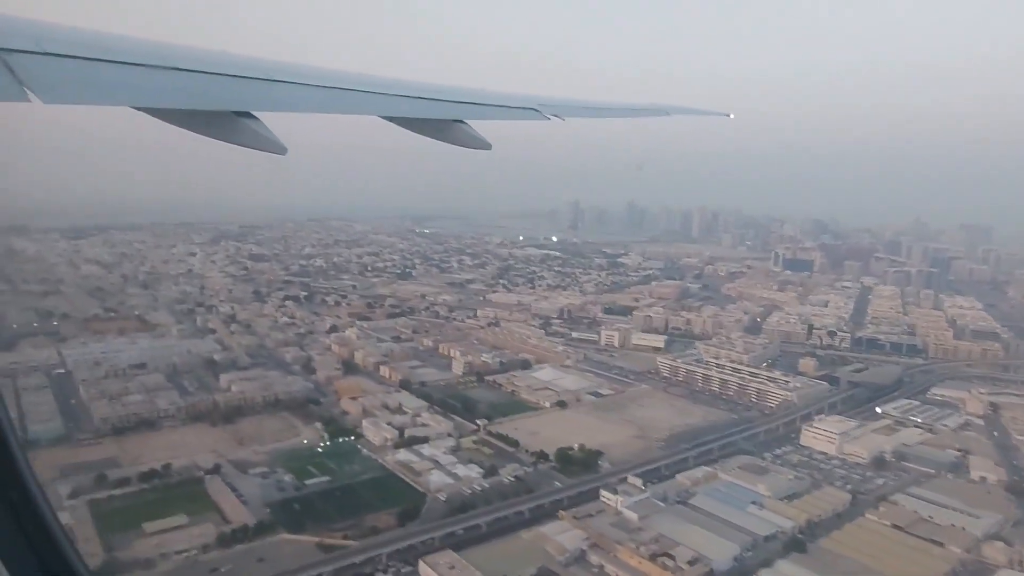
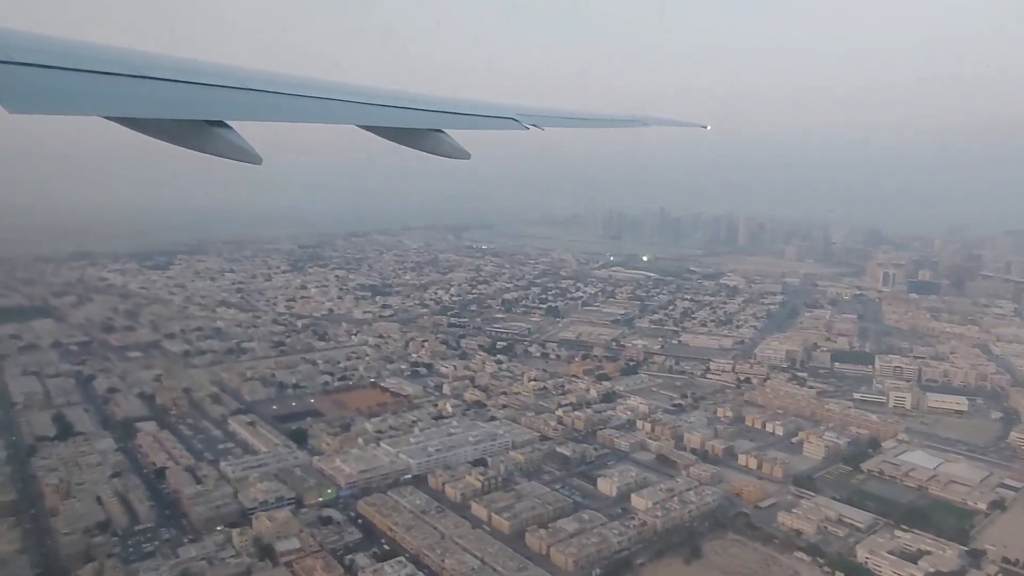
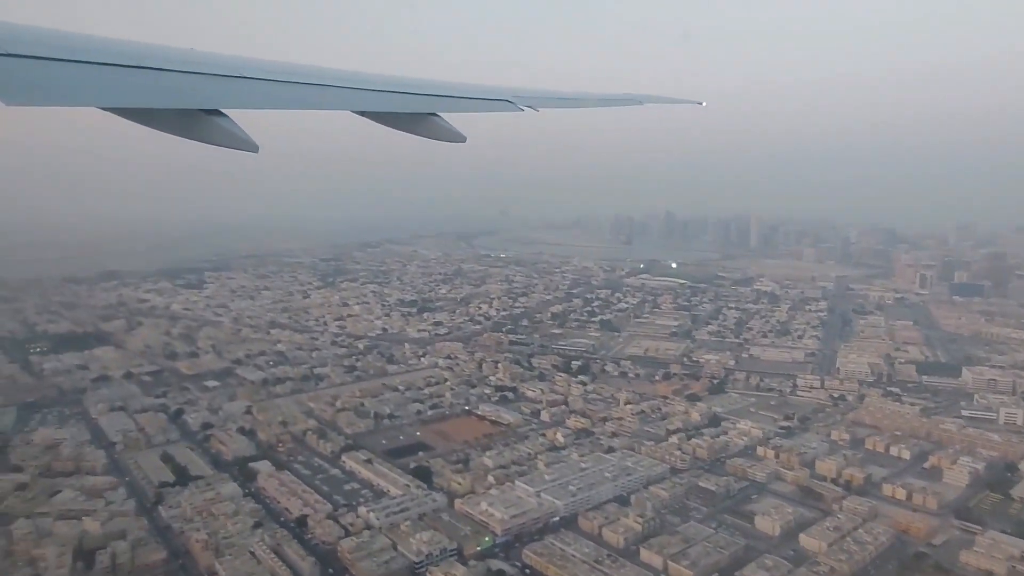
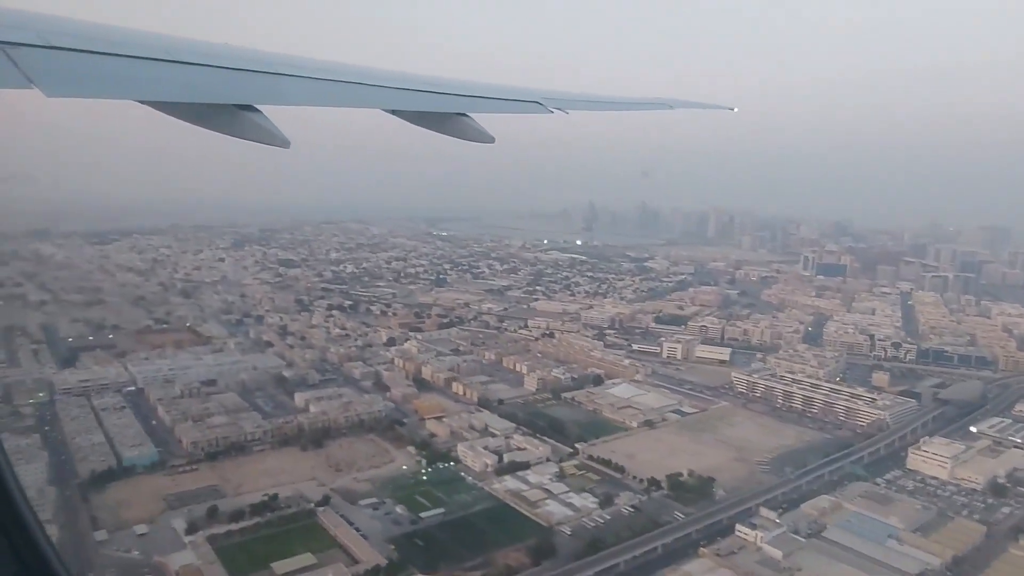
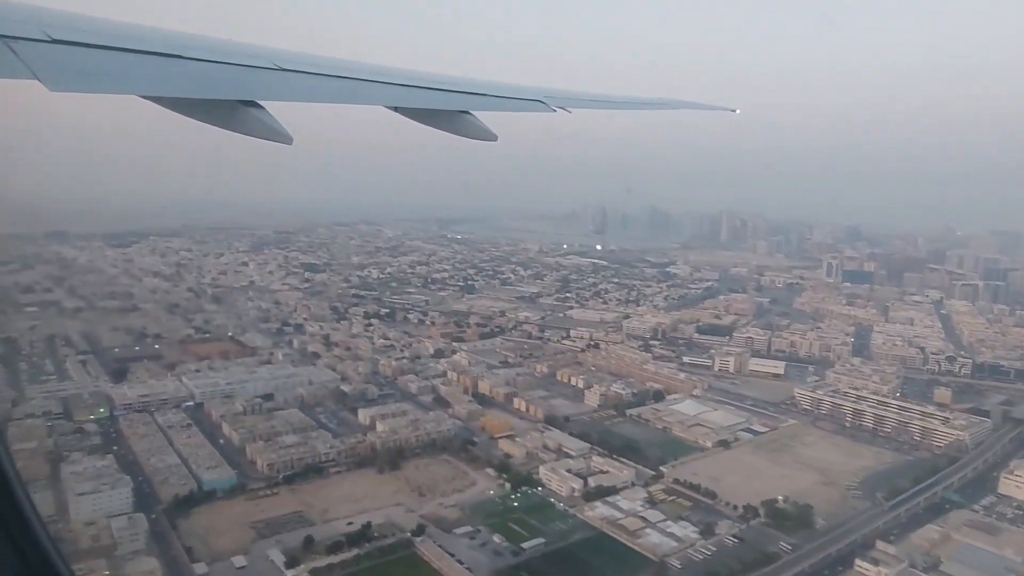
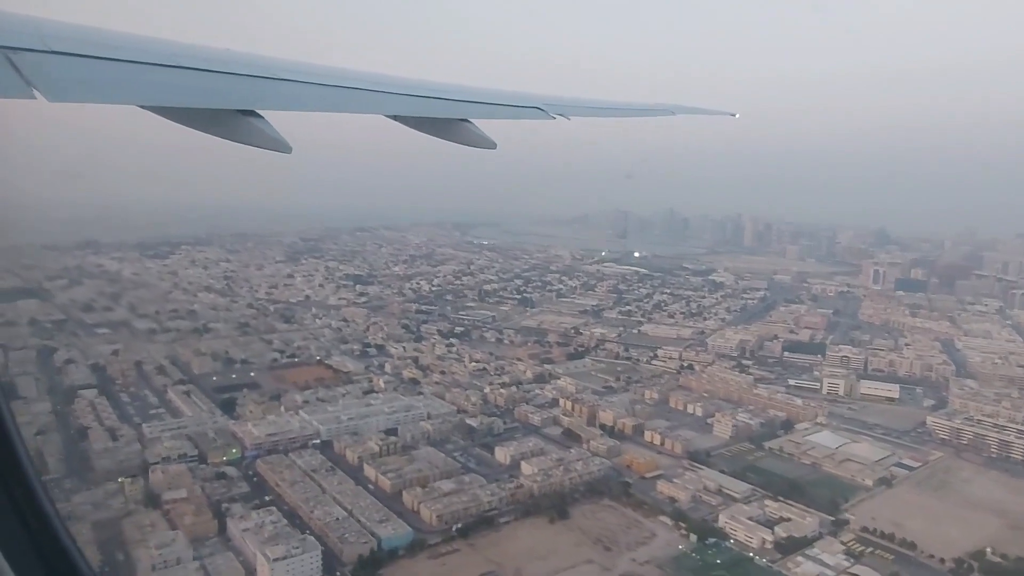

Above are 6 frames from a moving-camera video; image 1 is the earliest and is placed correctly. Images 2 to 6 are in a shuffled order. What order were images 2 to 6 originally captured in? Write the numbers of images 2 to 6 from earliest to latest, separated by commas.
4, 5, 6, 2, 3
